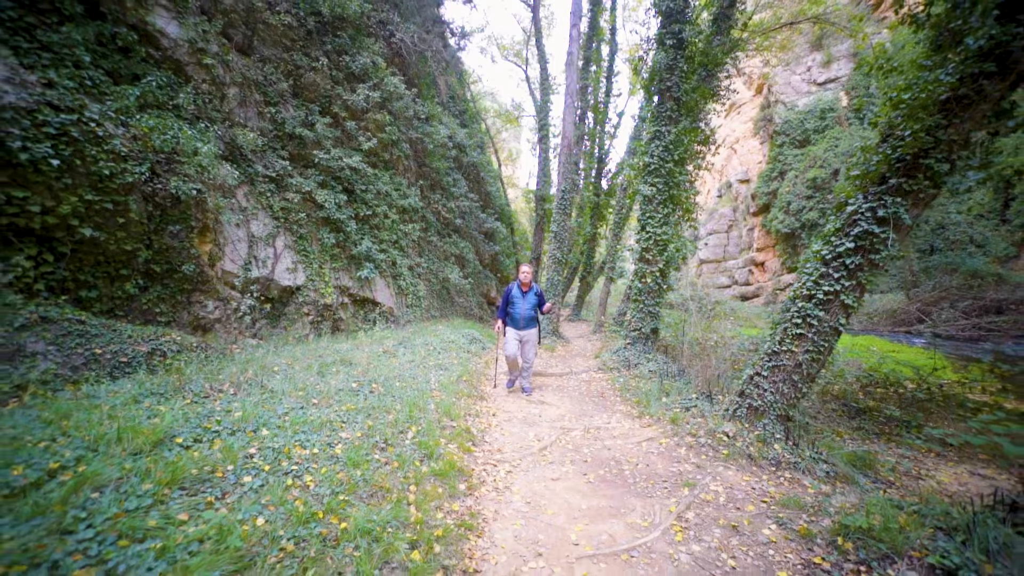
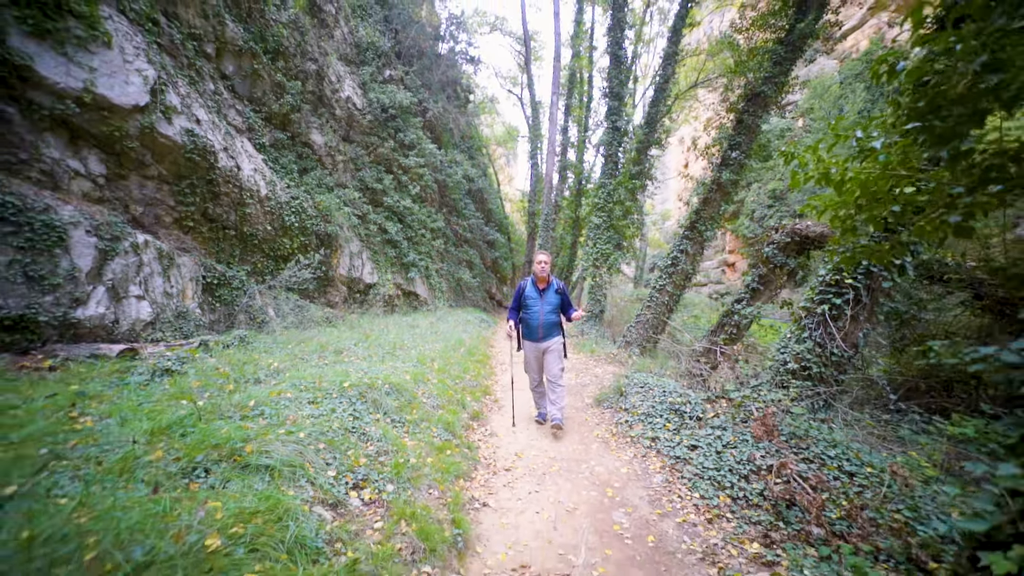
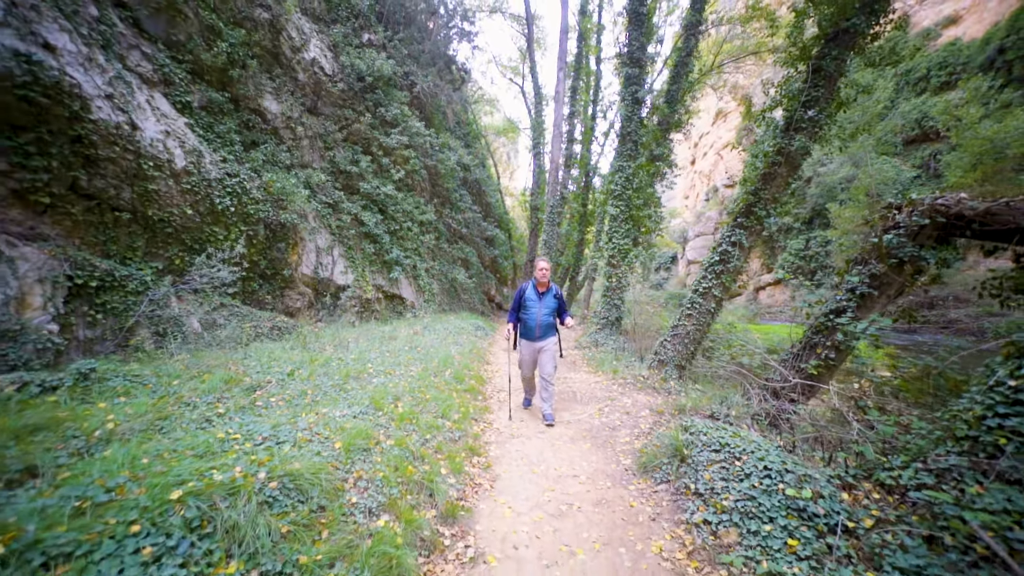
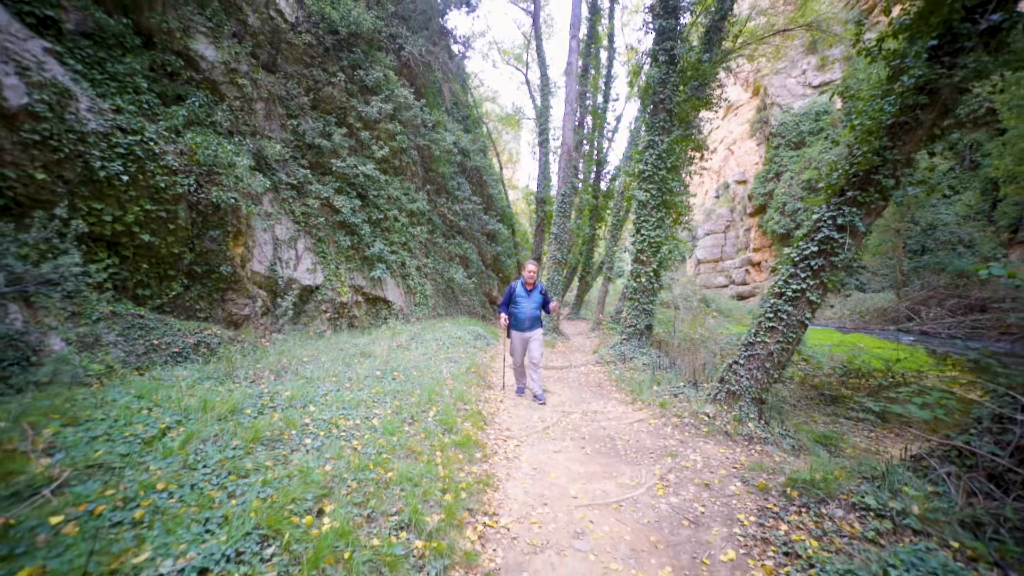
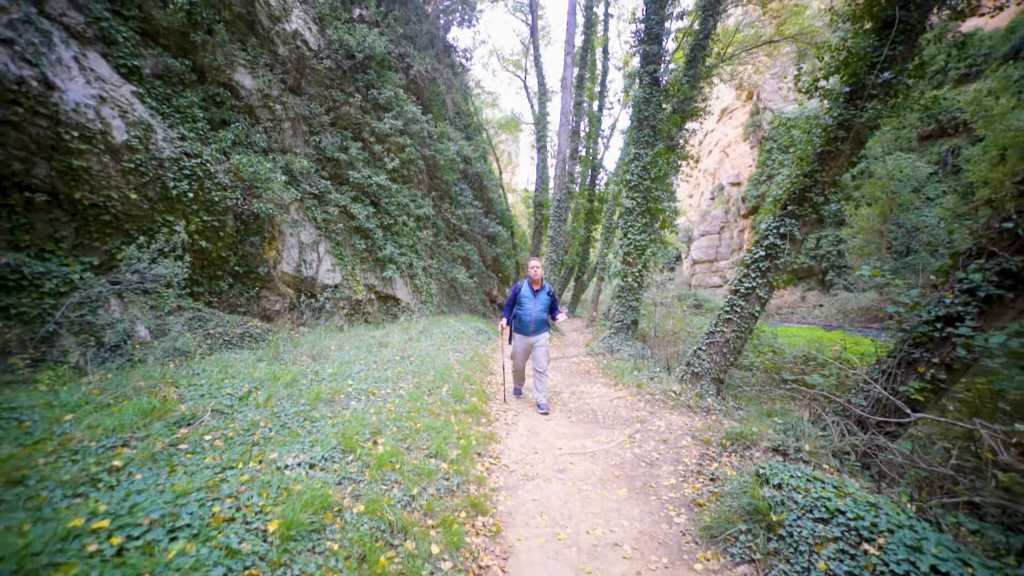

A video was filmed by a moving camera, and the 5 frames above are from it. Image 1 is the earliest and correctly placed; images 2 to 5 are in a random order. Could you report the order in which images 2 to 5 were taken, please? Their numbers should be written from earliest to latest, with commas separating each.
4, 5, 3, 2
